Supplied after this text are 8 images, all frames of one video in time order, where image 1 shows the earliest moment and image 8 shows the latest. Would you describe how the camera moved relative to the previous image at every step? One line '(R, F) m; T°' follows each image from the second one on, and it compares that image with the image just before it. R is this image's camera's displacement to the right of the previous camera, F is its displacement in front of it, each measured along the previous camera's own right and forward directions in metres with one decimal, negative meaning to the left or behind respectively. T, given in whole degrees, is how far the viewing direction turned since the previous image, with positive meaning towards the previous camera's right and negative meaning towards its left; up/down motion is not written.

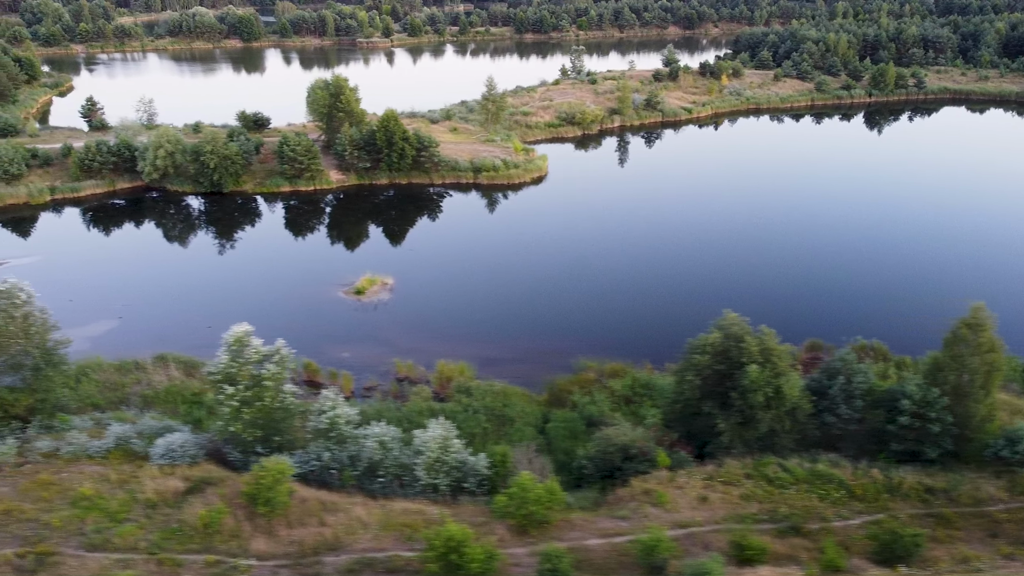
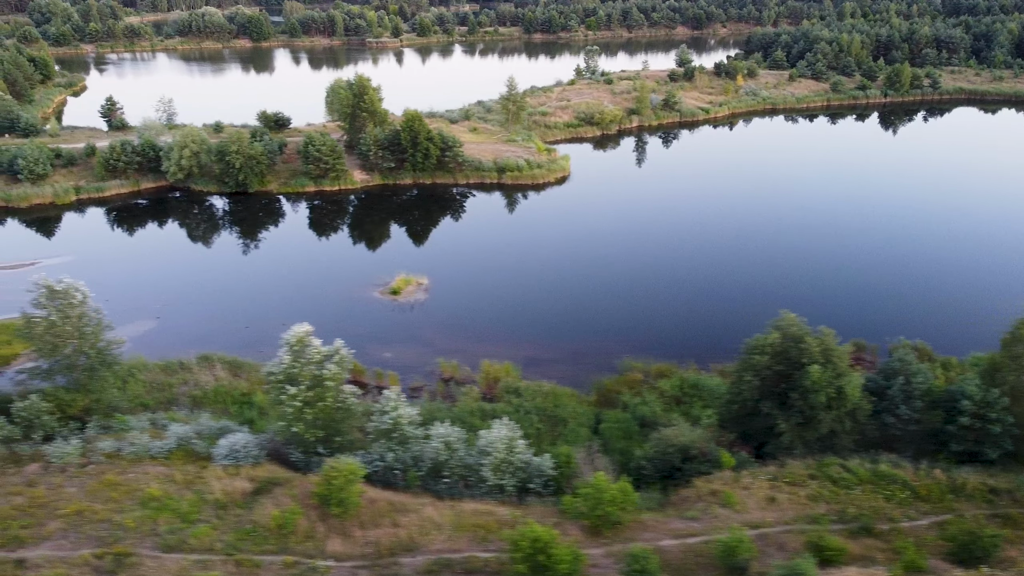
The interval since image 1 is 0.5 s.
(-1.3, 0.0) m; 0°
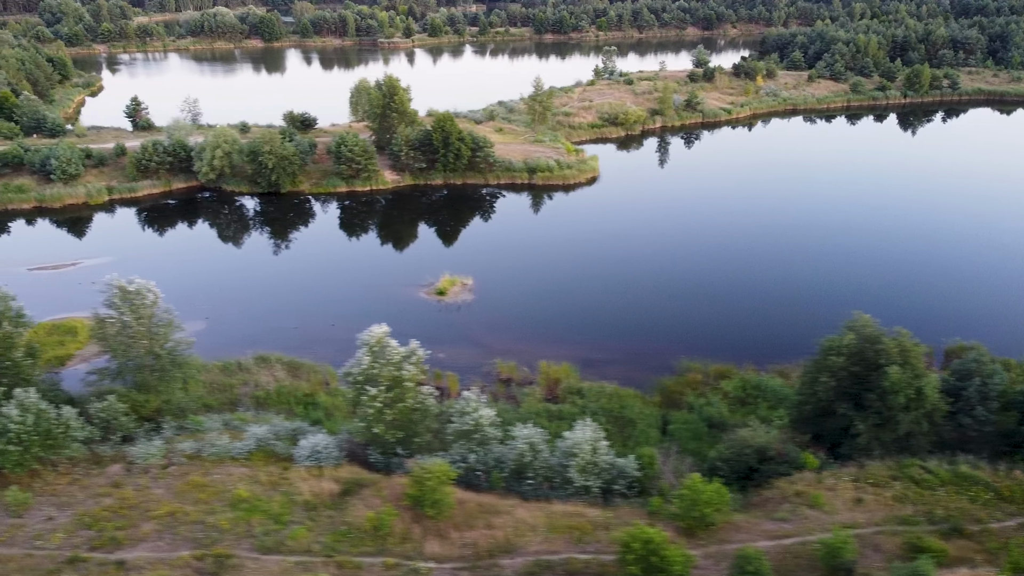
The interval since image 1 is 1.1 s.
(-1.6, 0.0) m; 0°
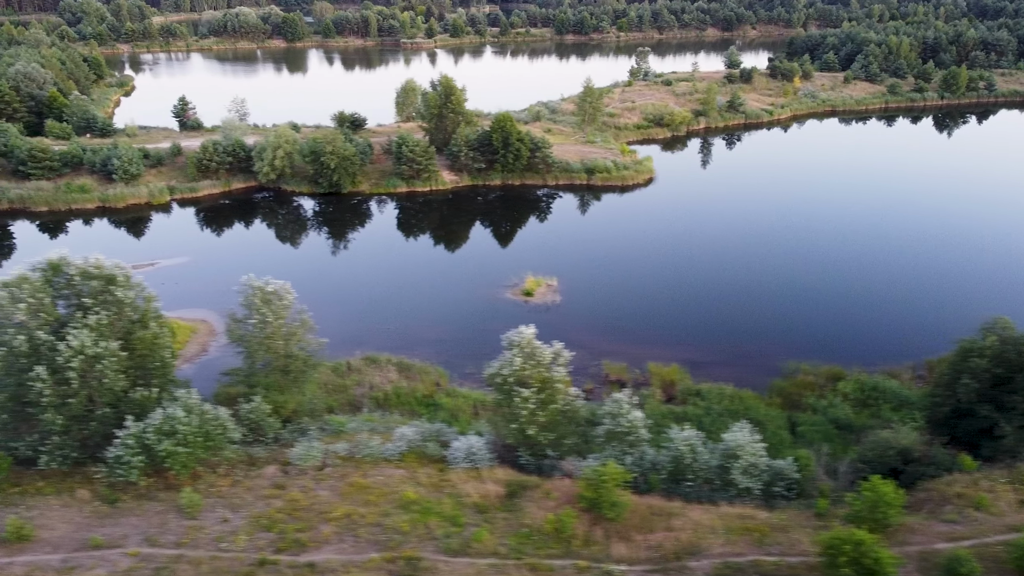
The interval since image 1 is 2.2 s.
(-3.1, +0.1) m; 0°
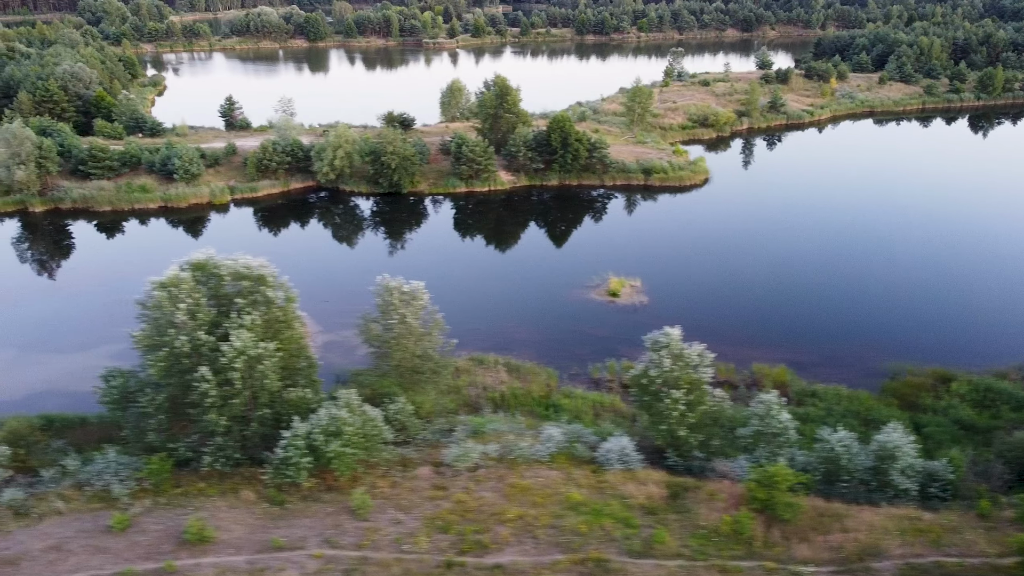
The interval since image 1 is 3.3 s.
(-3.0, 0.0) m; 0°
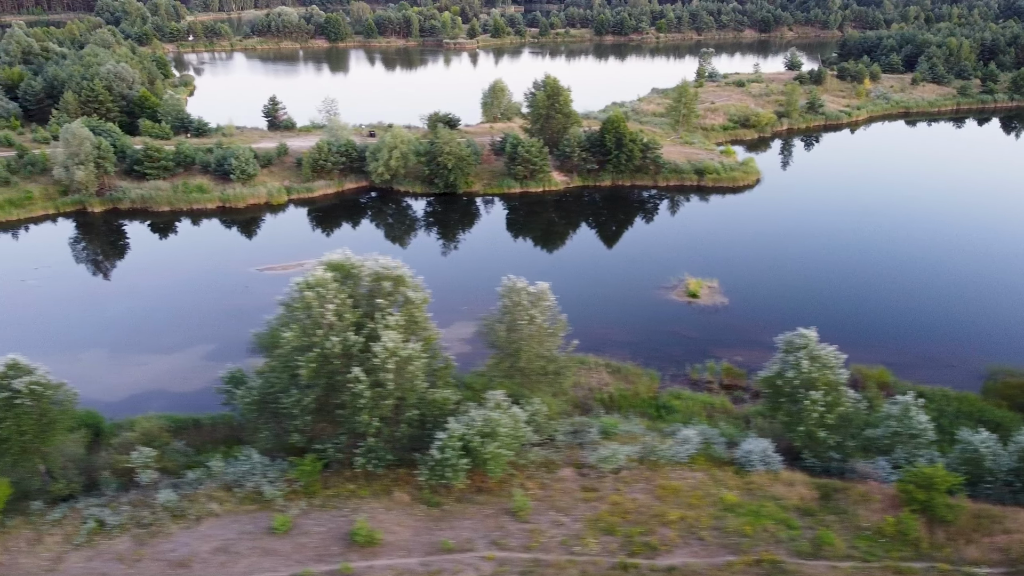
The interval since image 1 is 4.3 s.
(-2.8, 0.0) m; 0°
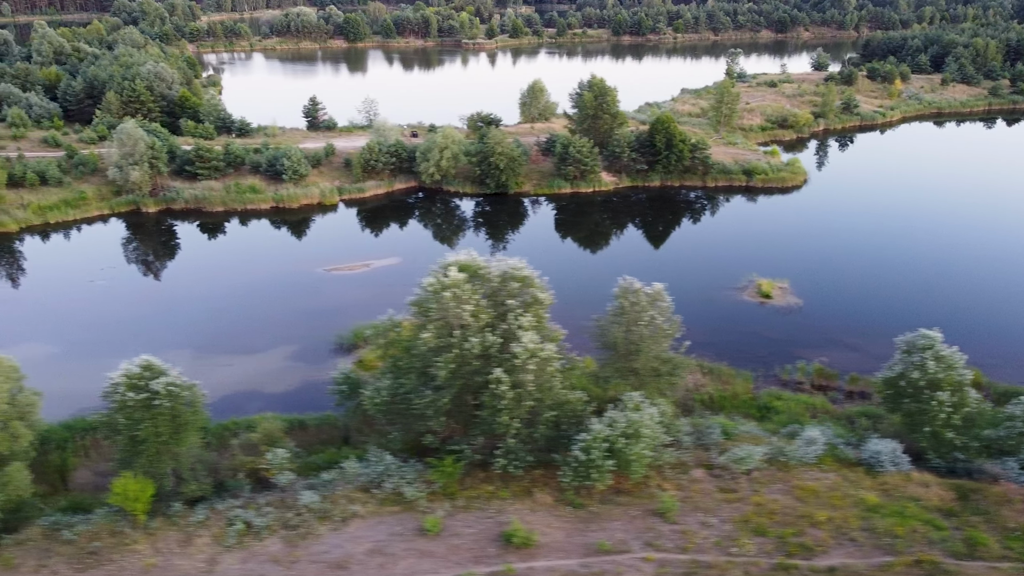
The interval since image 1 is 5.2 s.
(-2.5, 0.0) m; 0°
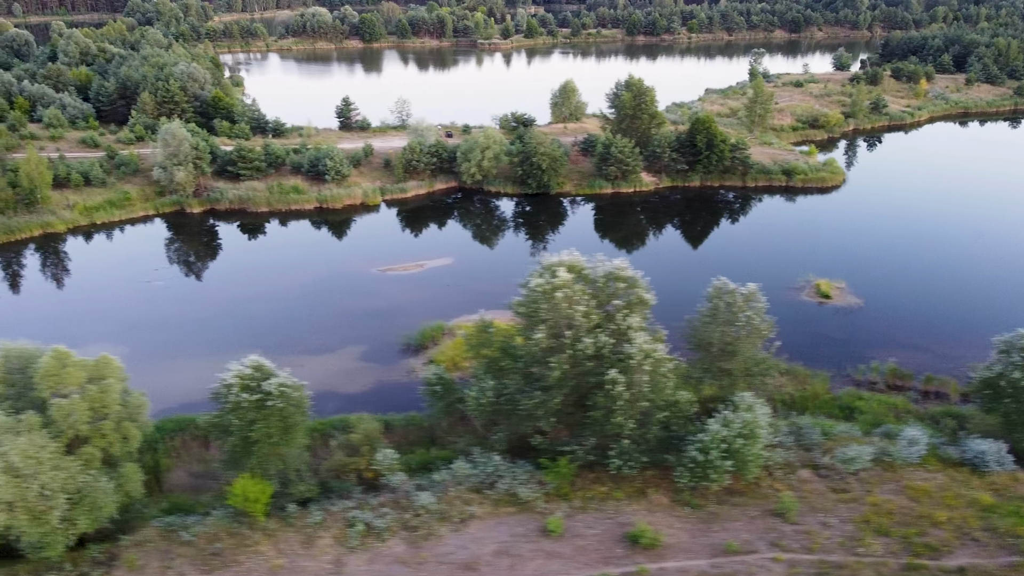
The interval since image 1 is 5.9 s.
(-2.0, 0.0) m; 0°
